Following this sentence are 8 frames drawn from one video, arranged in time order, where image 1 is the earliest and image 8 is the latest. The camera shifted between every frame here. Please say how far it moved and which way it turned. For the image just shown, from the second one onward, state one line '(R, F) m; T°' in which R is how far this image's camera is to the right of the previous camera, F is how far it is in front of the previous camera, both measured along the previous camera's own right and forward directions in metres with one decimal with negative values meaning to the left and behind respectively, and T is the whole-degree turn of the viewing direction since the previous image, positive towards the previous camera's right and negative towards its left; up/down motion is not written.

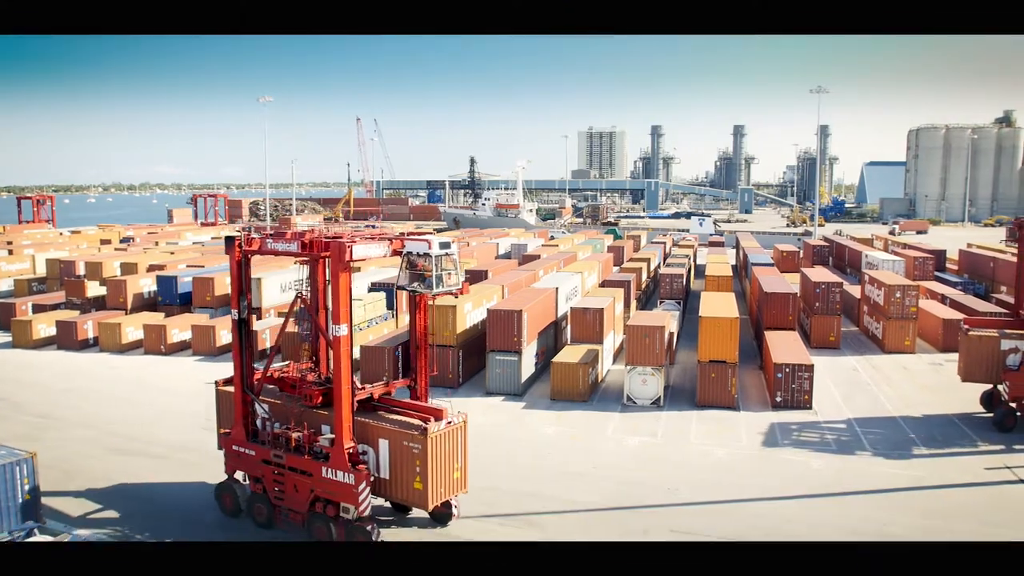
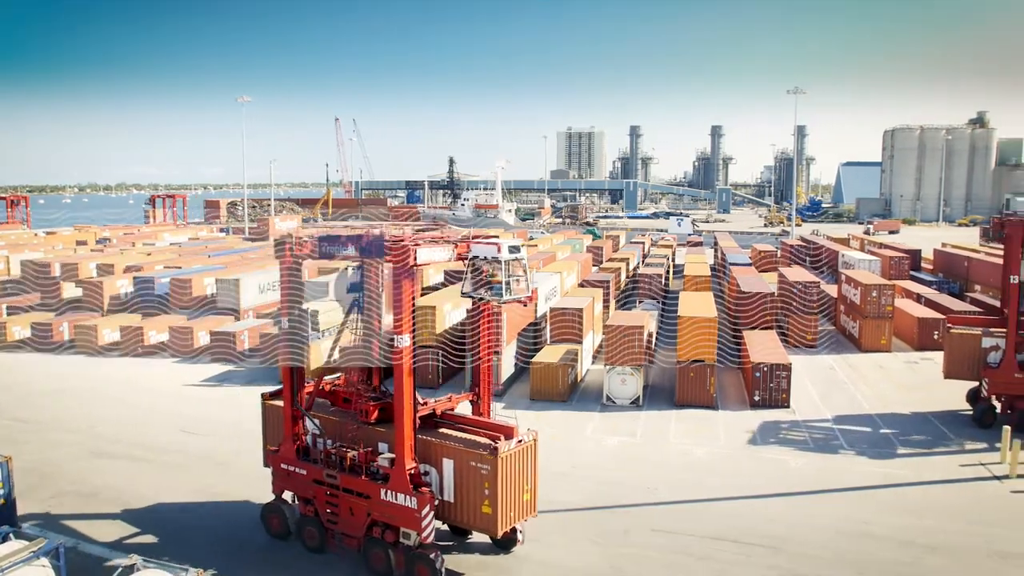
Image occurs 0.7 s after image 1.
(-1.0, +0.7) m; +1°
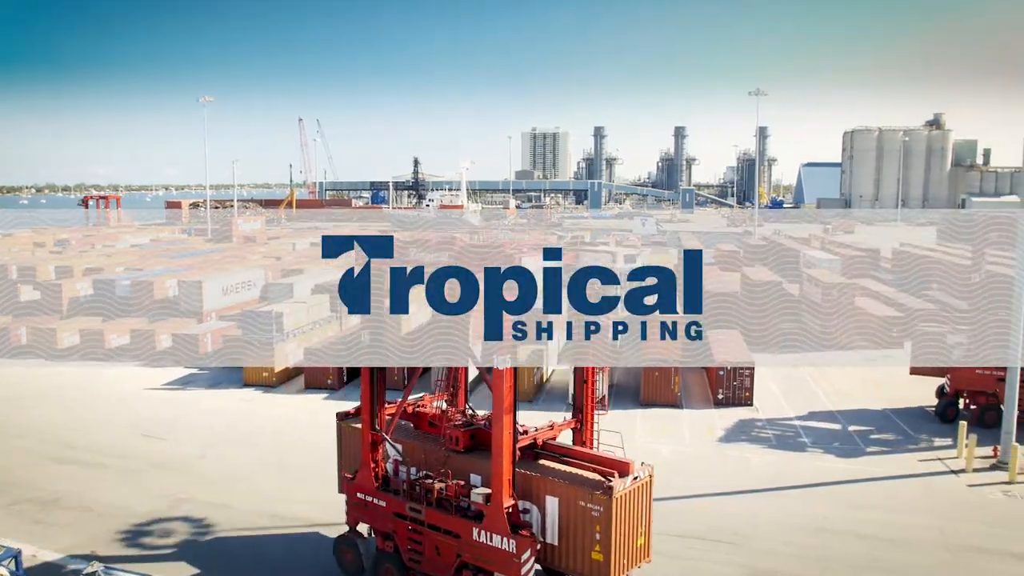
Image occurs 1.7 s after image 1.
(-1.4, +1.1) m; +2°
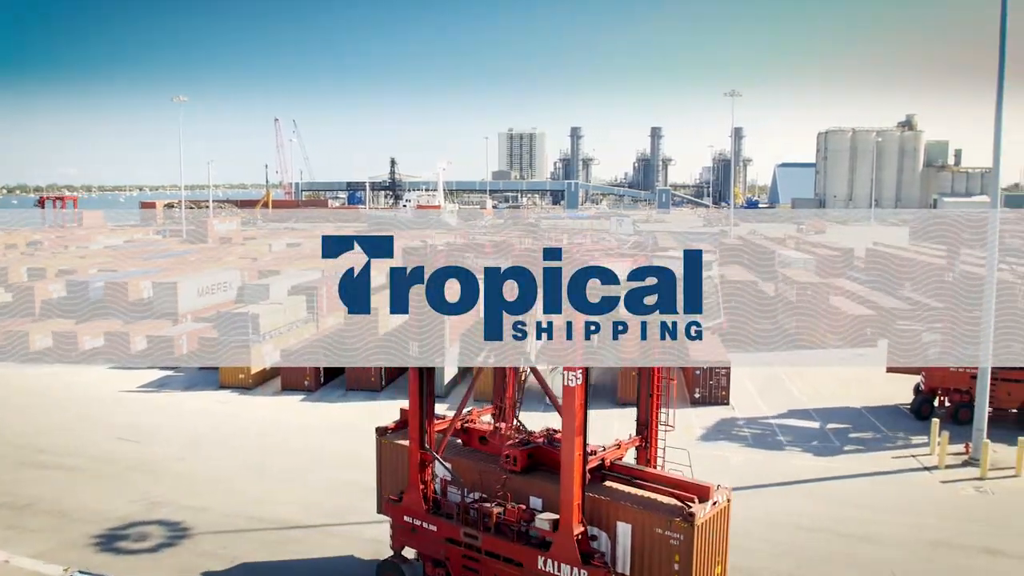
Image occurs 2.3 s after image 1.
(-0.8, +0.8) m; +1°
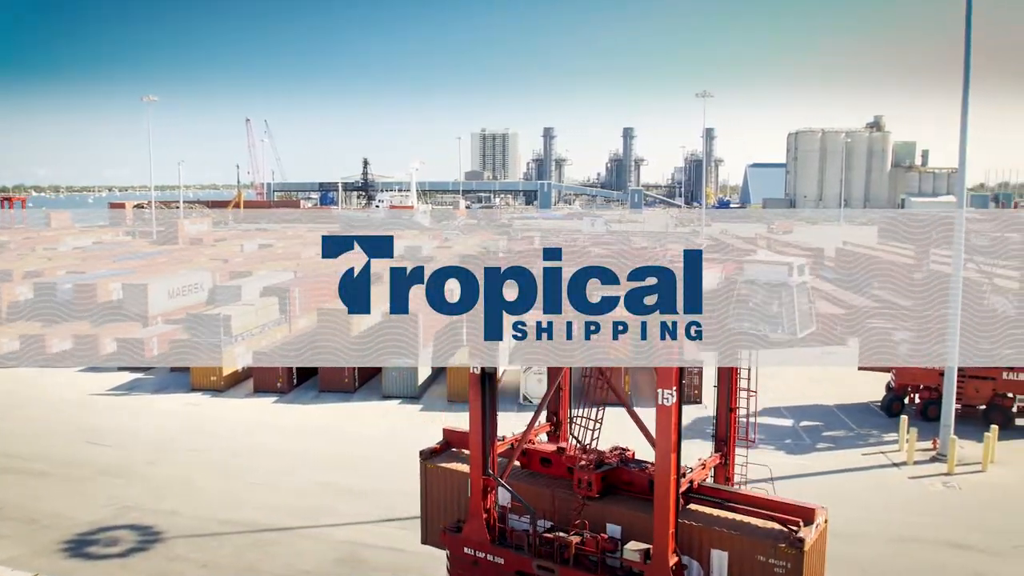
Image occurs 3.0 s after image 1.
(-0.9, +0.8) m; +2°
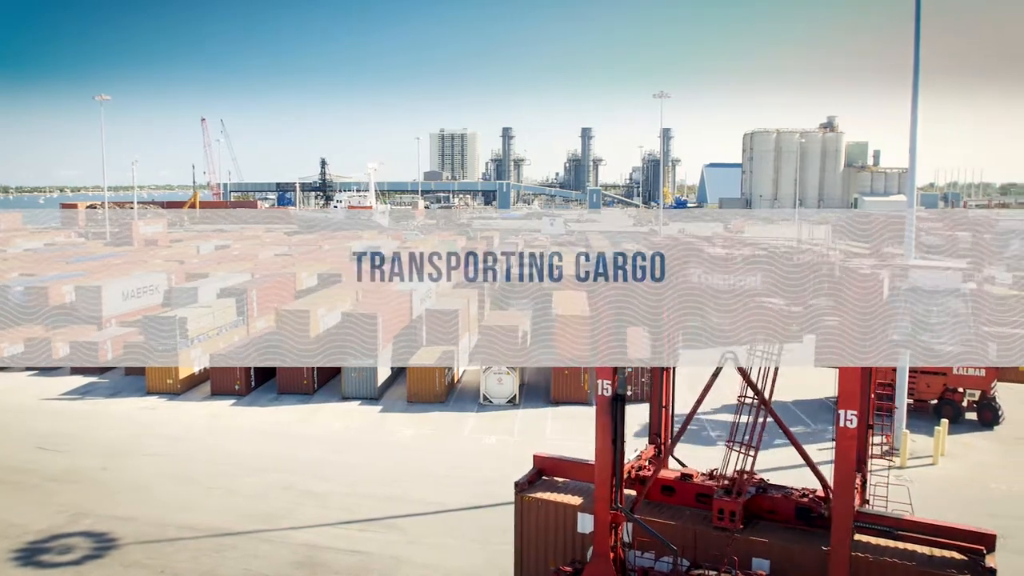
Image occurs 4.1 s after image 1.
(-0.7, +0.6) m; +3°
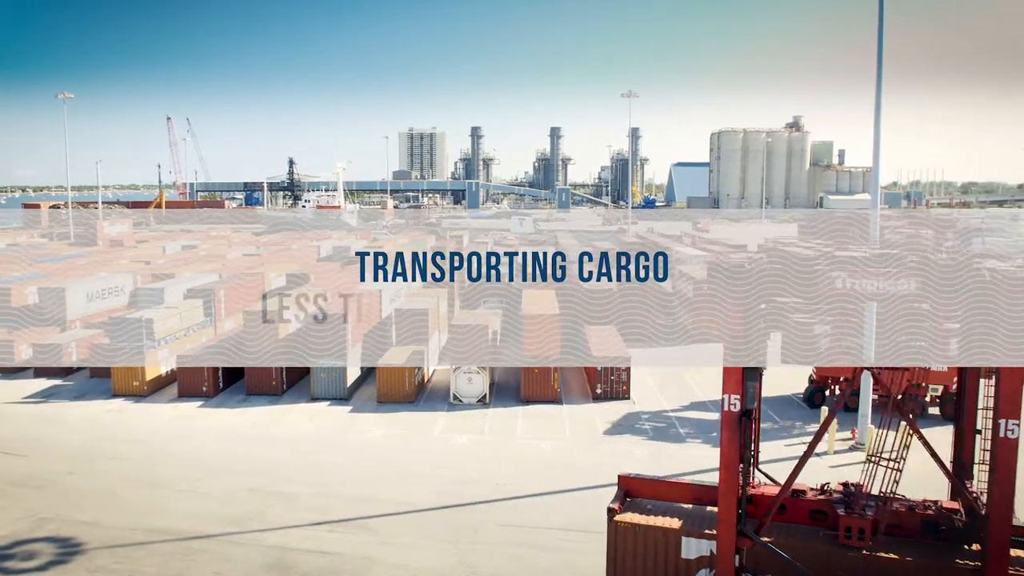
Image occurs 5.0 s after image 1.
(+0.1, -0.3) m; +2°
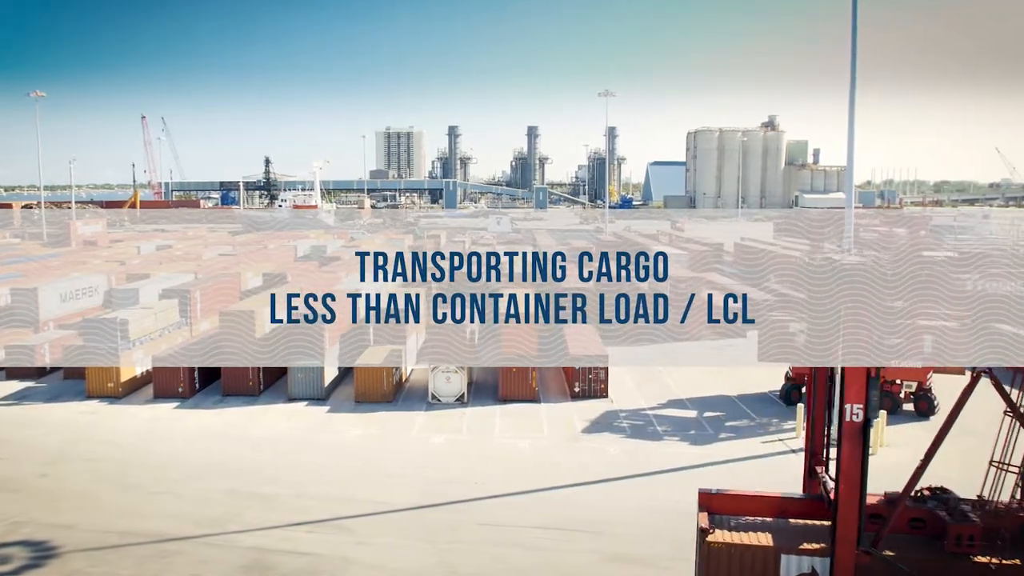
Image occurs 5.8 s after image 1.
(0.0, -0.1) m; +2°
